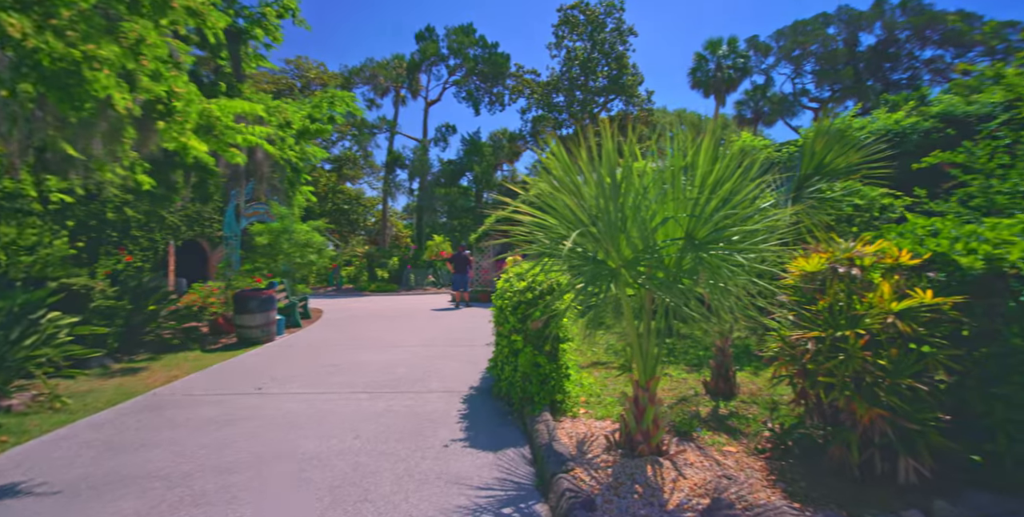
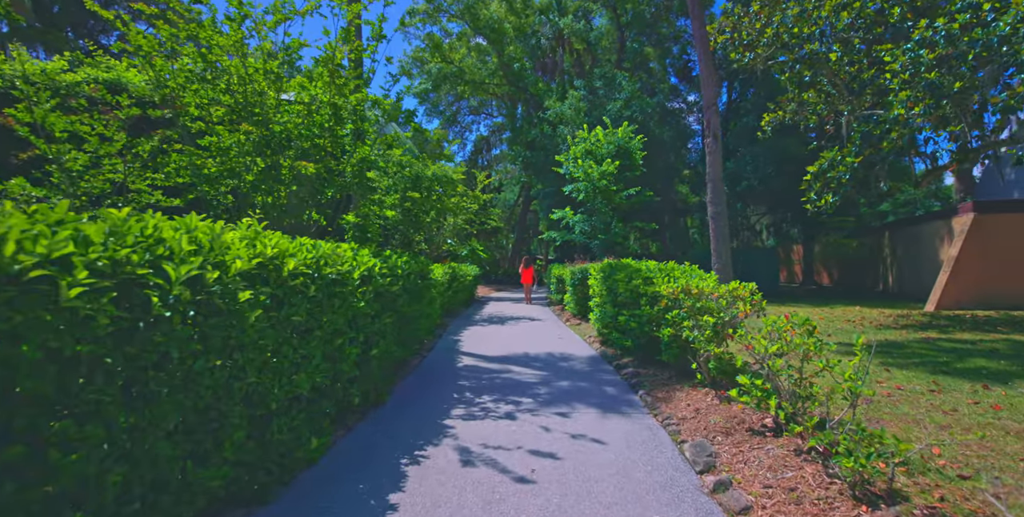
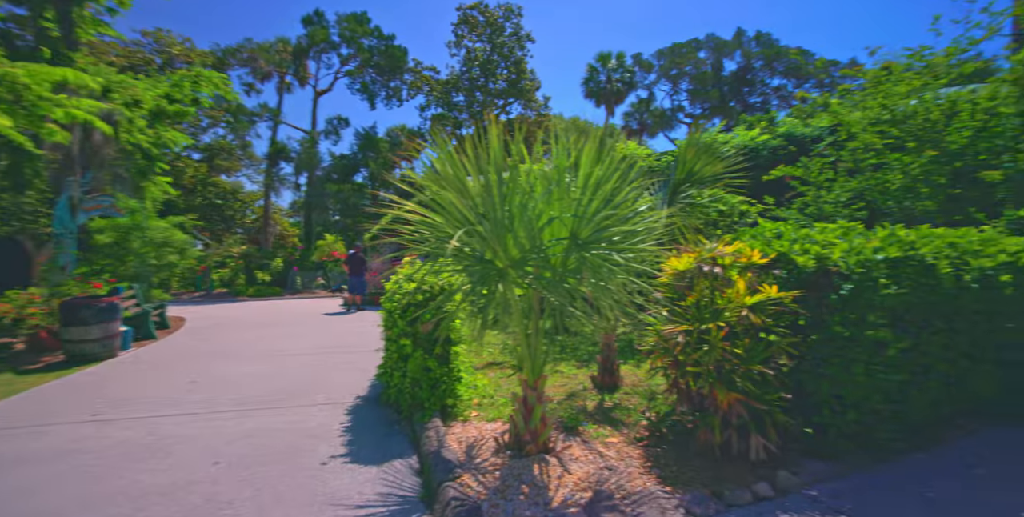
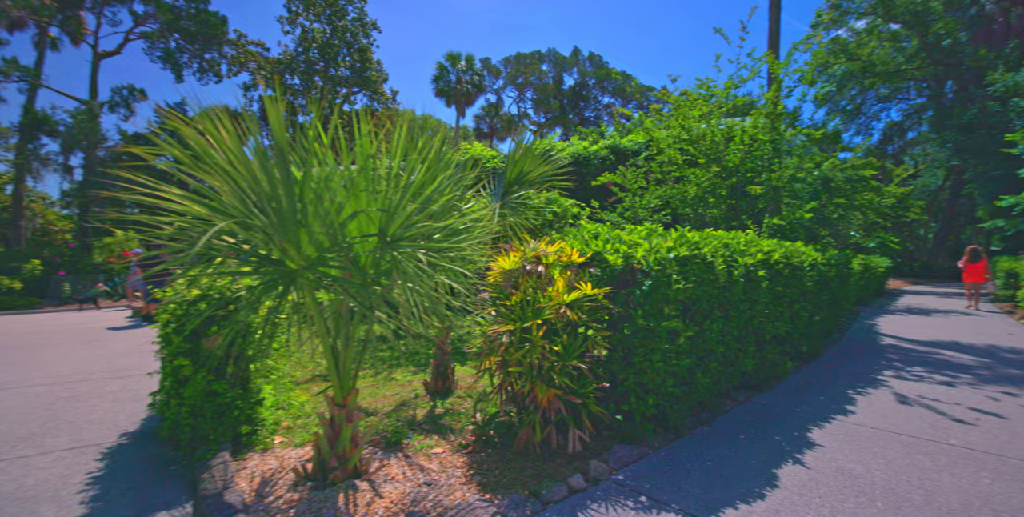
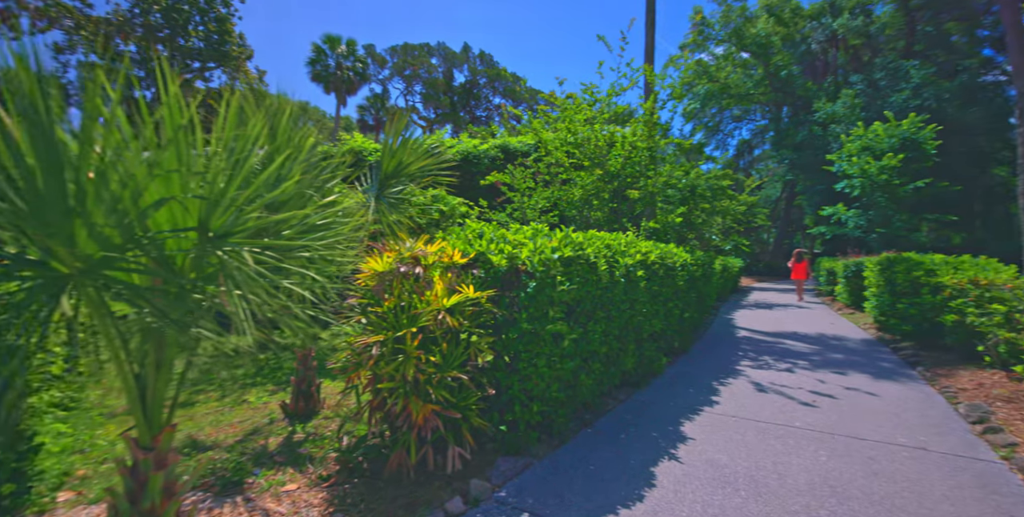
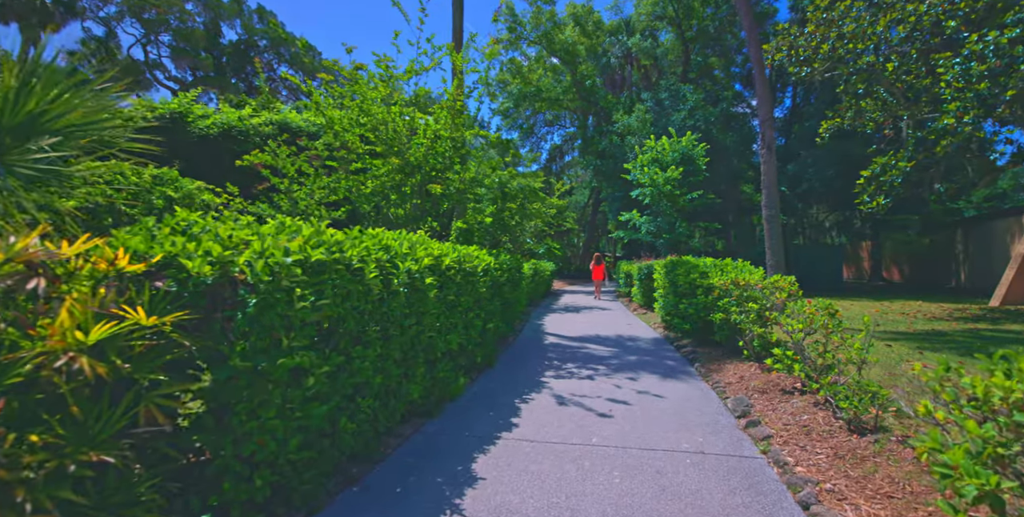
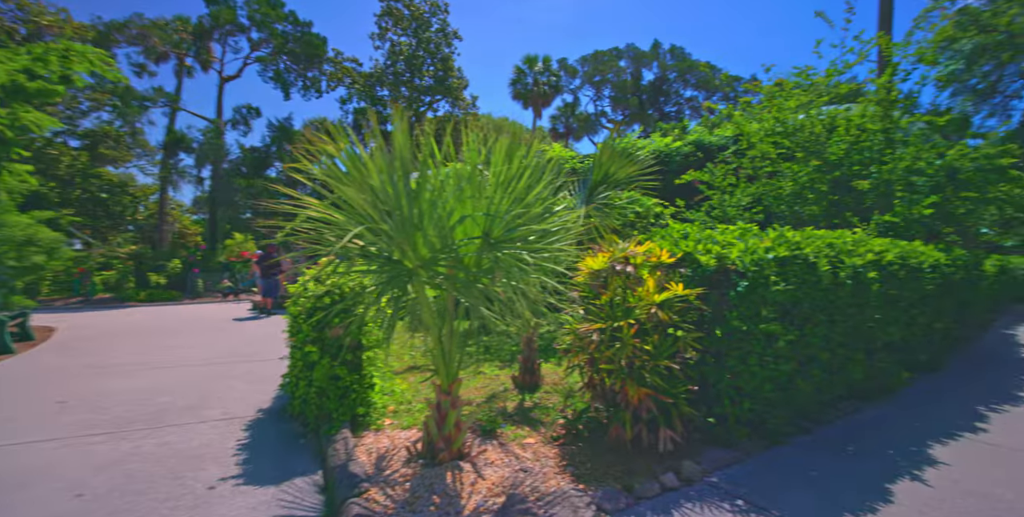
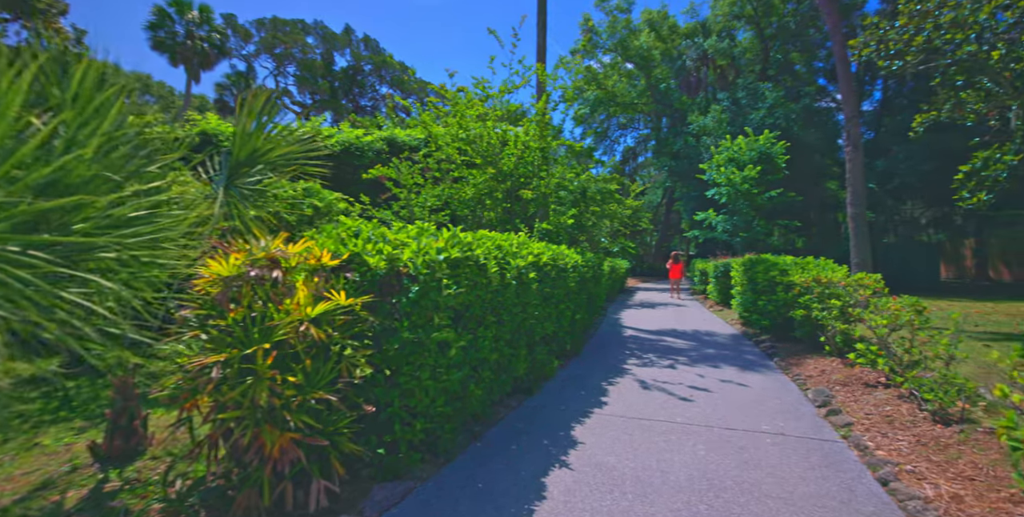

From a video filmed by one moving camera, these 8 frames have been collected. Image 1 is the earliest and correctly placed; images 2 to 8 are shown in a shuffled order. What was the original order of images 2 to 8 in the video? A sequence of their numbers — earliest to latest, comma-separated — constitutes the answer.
3, 7, 4, 5, 8, 6, 2
